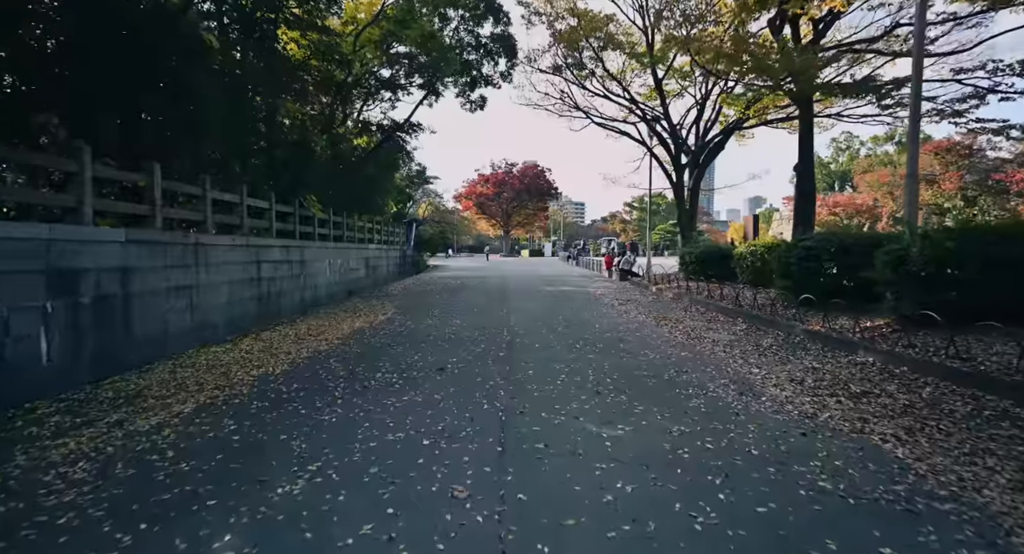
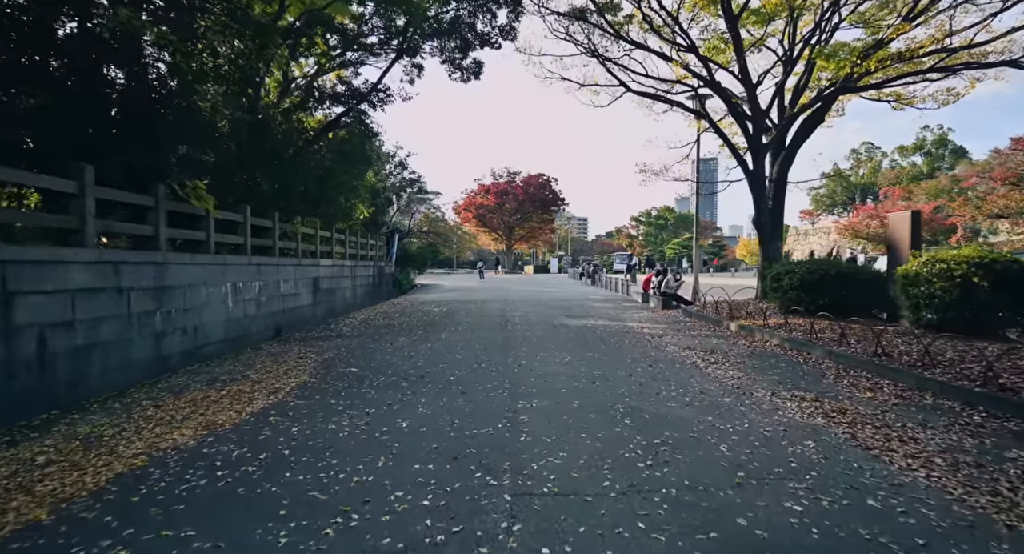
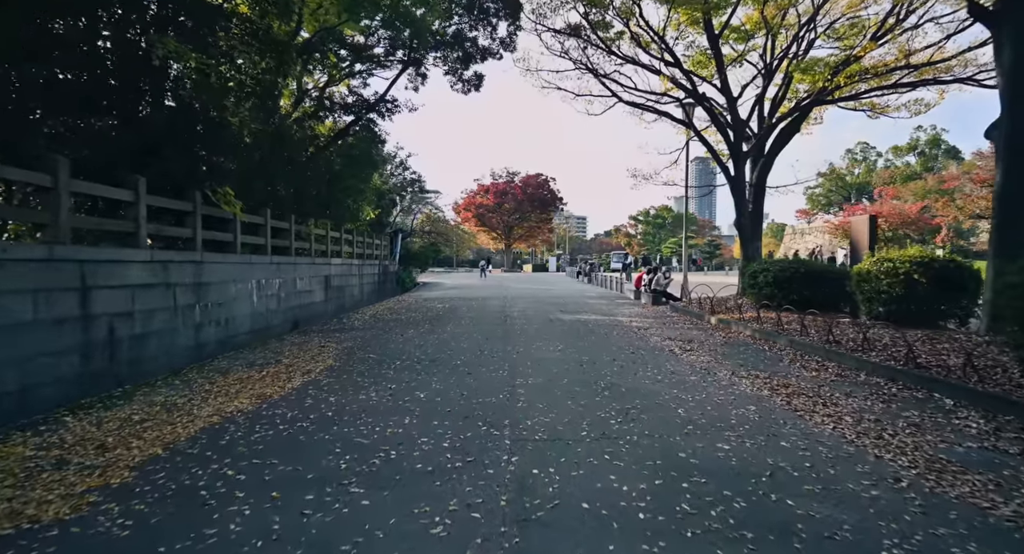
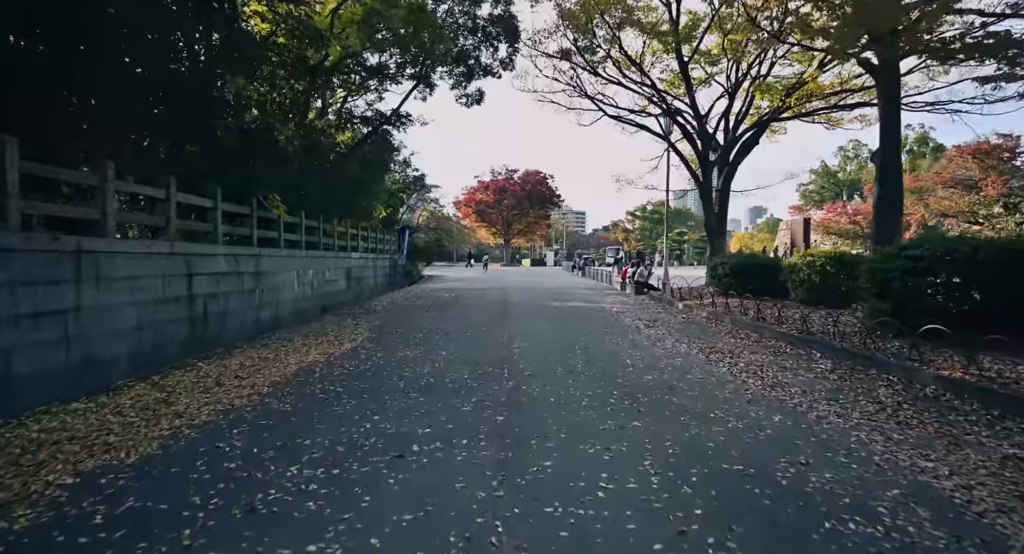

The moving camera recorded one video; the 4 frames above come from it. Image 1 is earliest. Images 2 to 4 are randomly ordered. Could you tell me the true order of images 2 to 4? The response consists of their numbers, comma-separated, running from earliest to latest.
4, 3, 2
